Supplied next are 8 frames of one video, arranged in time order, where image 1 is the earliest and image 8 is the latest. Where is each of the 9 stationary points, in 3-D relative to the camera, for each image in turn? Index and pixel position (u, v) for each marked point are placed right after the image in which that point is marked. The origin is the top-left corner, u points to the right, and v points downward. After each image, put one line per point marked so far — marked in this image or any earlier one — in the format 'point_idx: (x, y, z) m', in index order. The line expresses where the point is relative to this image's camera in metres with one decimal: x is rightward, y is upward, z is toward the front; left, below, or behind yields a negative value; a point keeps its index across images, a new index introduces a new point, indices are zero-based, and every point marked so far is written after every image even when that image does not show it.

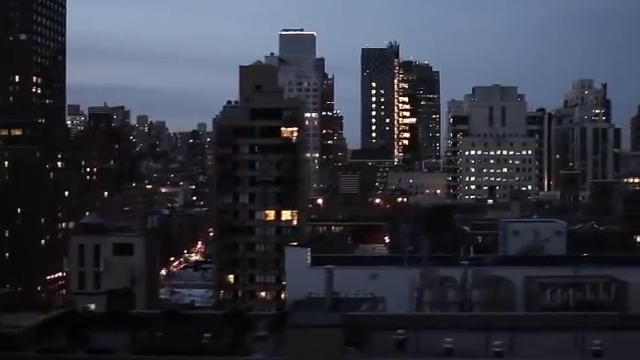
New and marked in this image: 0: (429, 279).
0: (+0.7, -0.6, +7.3) m
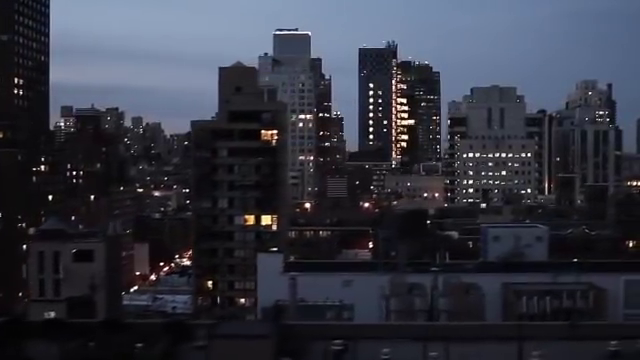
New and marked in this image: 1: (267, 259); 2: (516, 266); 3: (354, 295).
0: (+0.5, -0.6, +7.1) m
1: (-0.4, -0.5, +8.0) m
2: (+1.3, -0.6, +7.8) m
3: (+0.2, -0.7, +7.5) m
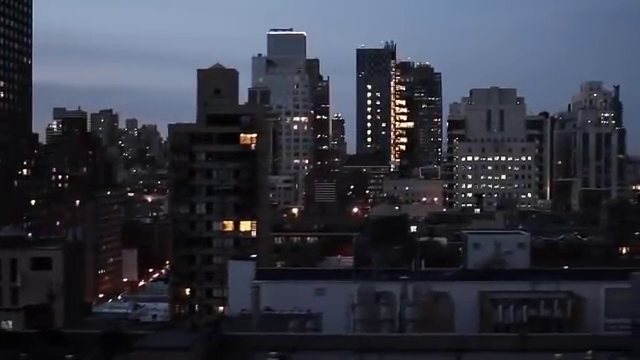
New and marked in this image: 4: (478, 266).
0: (+0.3, -0.7, +6.8) m
1: (-0.6, -0.6, +7.7) m
2: (+1.1, -0.6, +7.6) m
3: (0.0, -0.8, +7.2) m
4: (+1.1, -0.6, +7.8) m
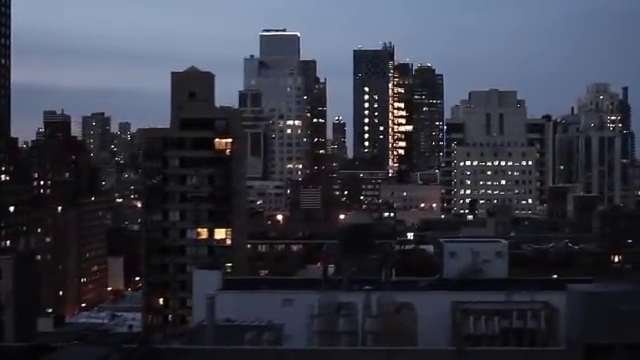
0: (0.0, -0.7, +6.5) m
1: (-0.8, -0.6, +7.5) m
2: (+0.9, -0.6, +7.2) m
3: (-0.2, -0.8, +7.0) m
4: (+0.9, -0.6, +7.5) m
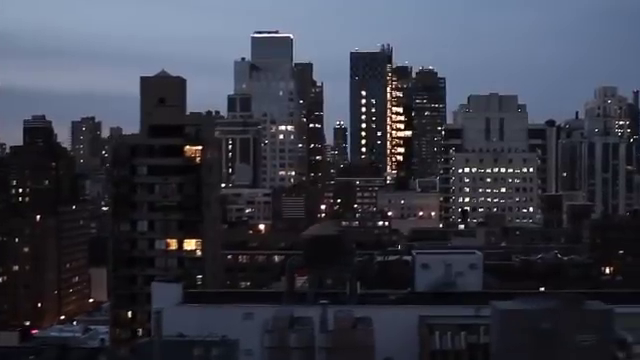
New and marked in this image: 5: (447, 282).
0: (-0.2, -0.8, +6.2) m
1: (-1.0, -0.7, +7.2) m
2: (+0.7, -0.7, +6.8) m
3: (-0.4, -0.9, +6.6) m
4: (+0.6, -0.7, +7.1) m
5: (+0.8, -0.6, +7.1) m
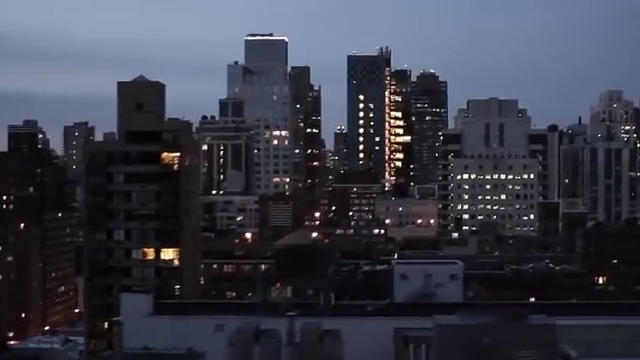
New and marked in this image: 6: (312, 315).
0: (-0.4, -0.8, +5.9) m
1: (-1.1, -0.7, +6.9) m
2: (+0.6, -0.7, +6.6) m
3: (-0.6, -0.9, +6.4) m
4: (+0.5, -0.7, +6.8) m
5: (+0.6, -0.7, +6.8) m
6: (0.0, -0.8, +6.5) m
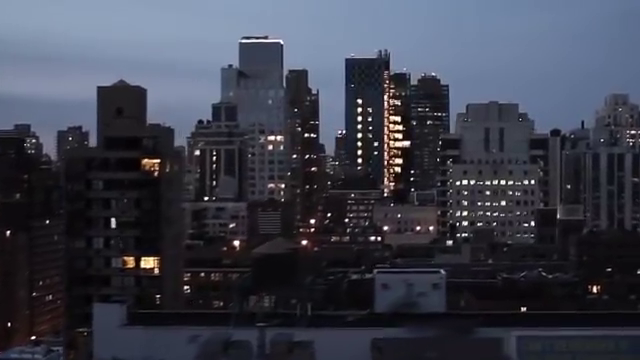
0: (-0.5, -0.8, +5.7) m
1: (-1.2, -0.8, +6.7) m
2: (+0.4, -0.8, +6.3) m
3: (-0.7, -0.9, +6.2) m
4: (+0.4, -0.7, +6.6) m
5: (+0.5, -0.7, +6.6) m
6: (-0.2, -0.8, +6.3) m
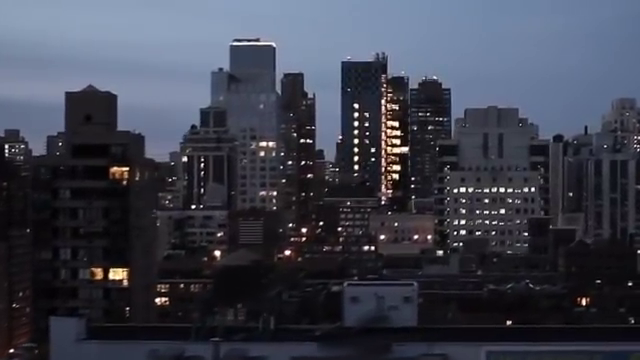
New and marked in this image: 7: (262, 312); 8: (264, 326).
0: (-0.8, -0.9, +5.4) m
1: (-1.4, -0.8, +6.4) m
2: (+0.2, -0.8, +6.0) m
3: (-0.9, -1.0, +5.9) m
4: (+0.2, -0.8, +6.2) m
5: (+0.3, -0.8, +6.2) m
6: (-0.4, -0.8, +6.0) m
7: (-0.3, -0.8, +6.9) m
8: (-0.3, -0.8, +6.3) m
